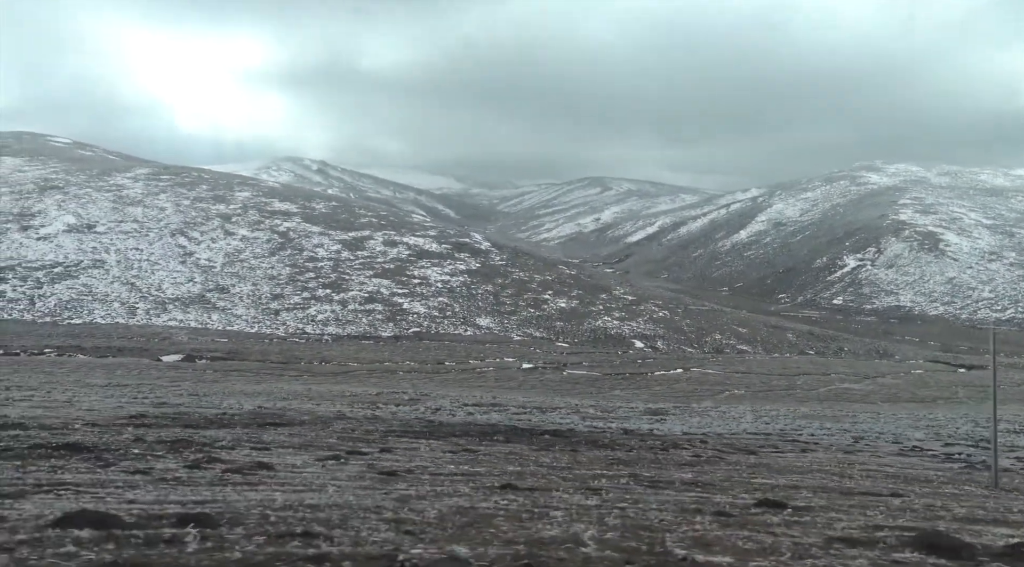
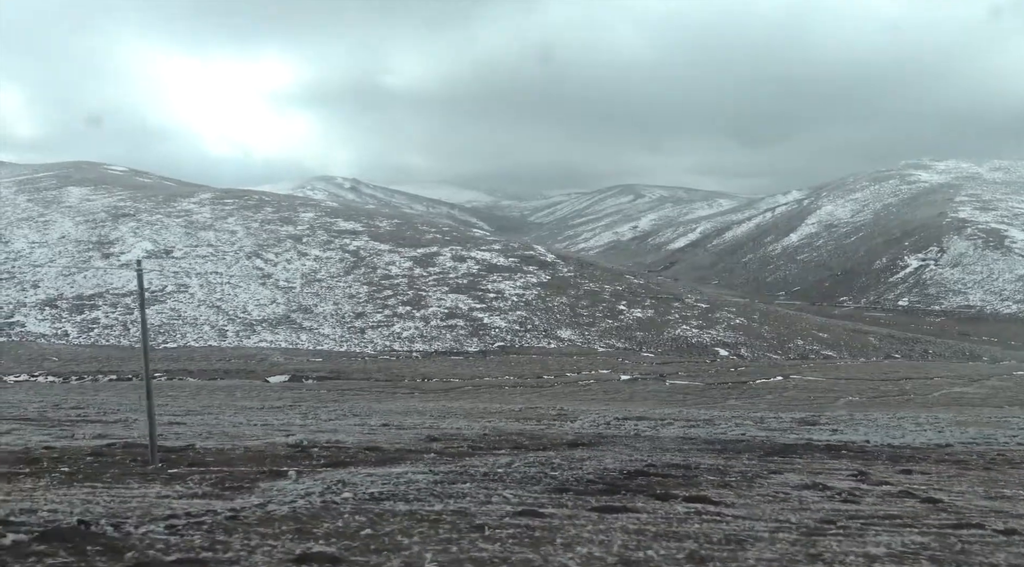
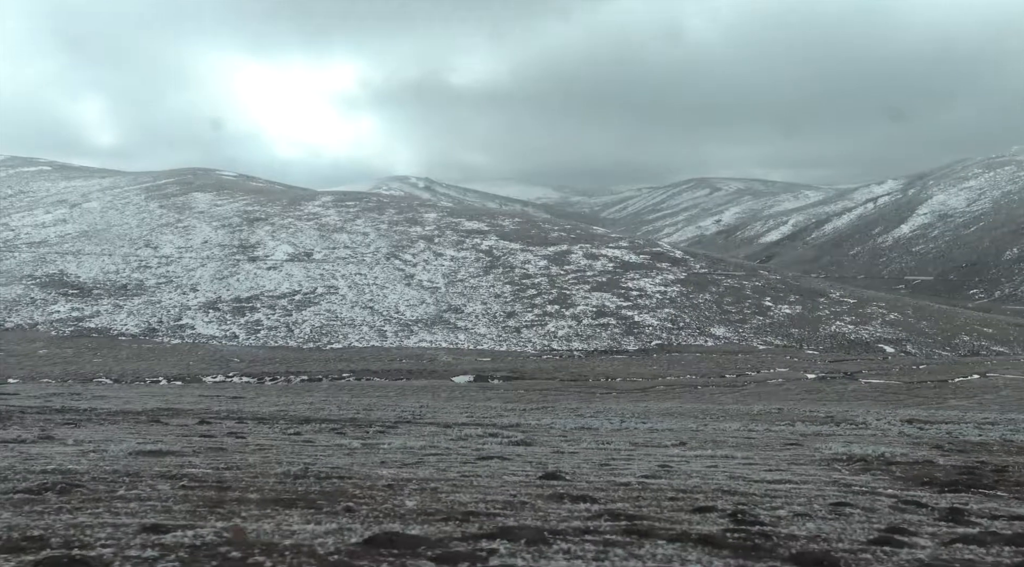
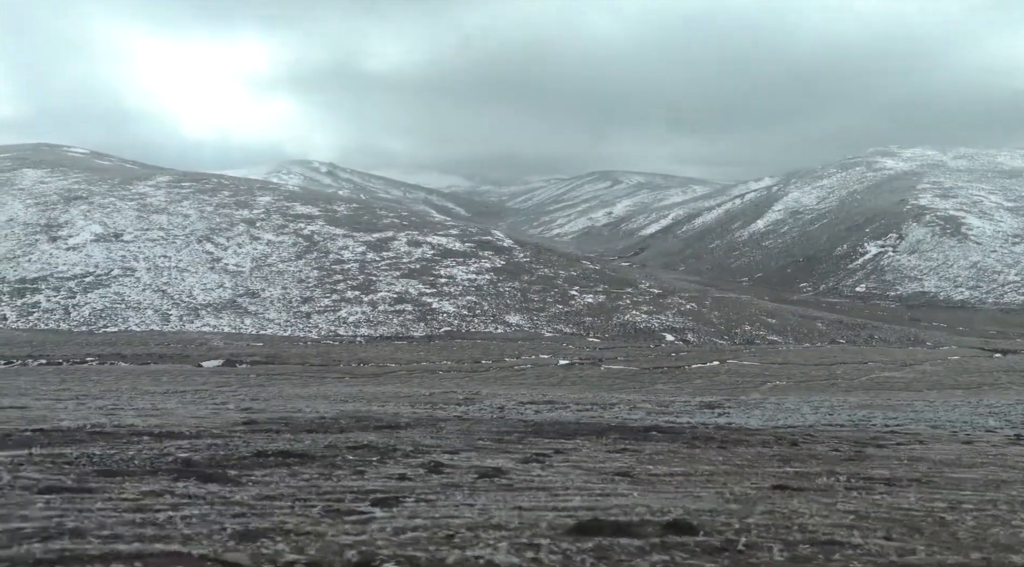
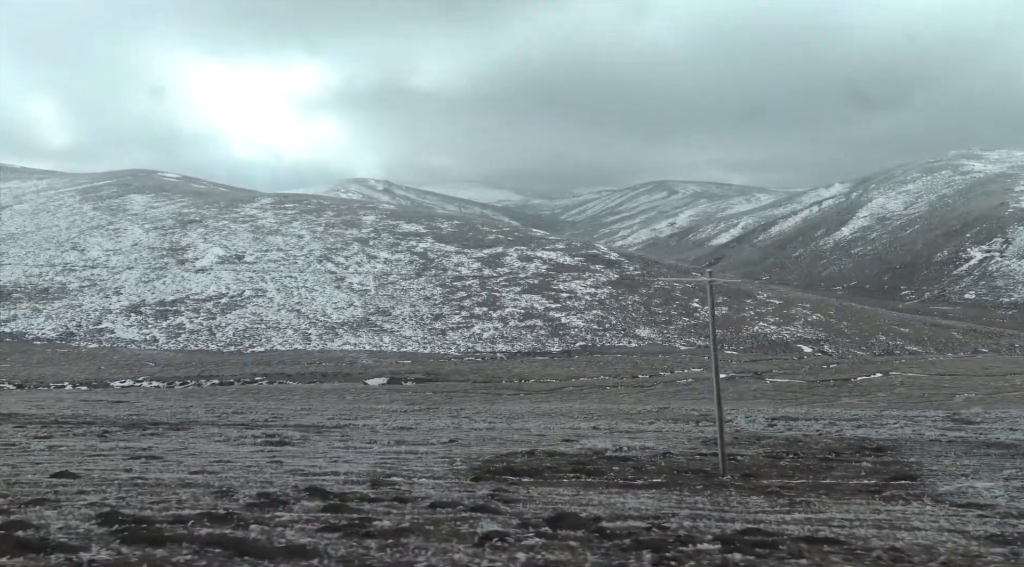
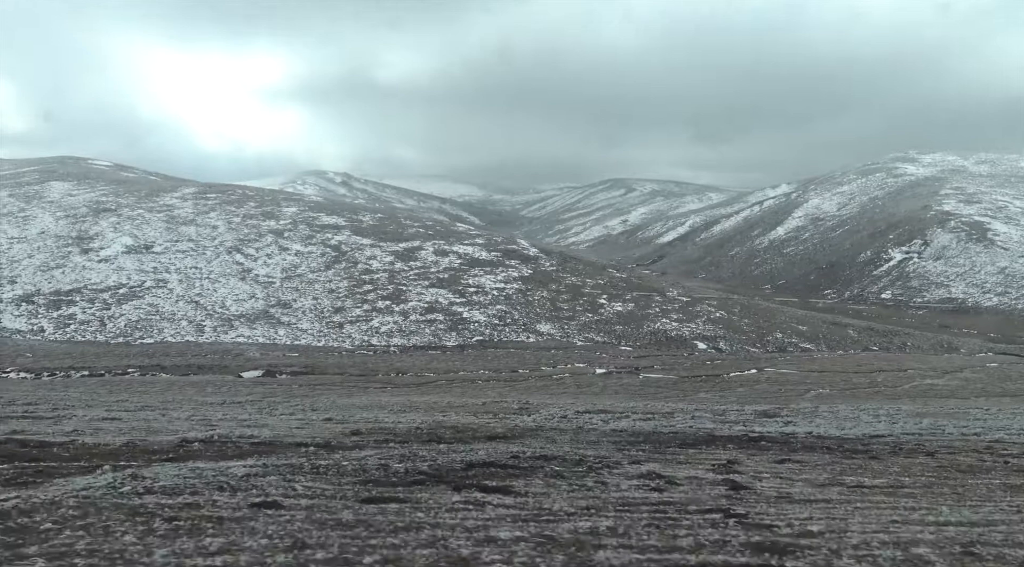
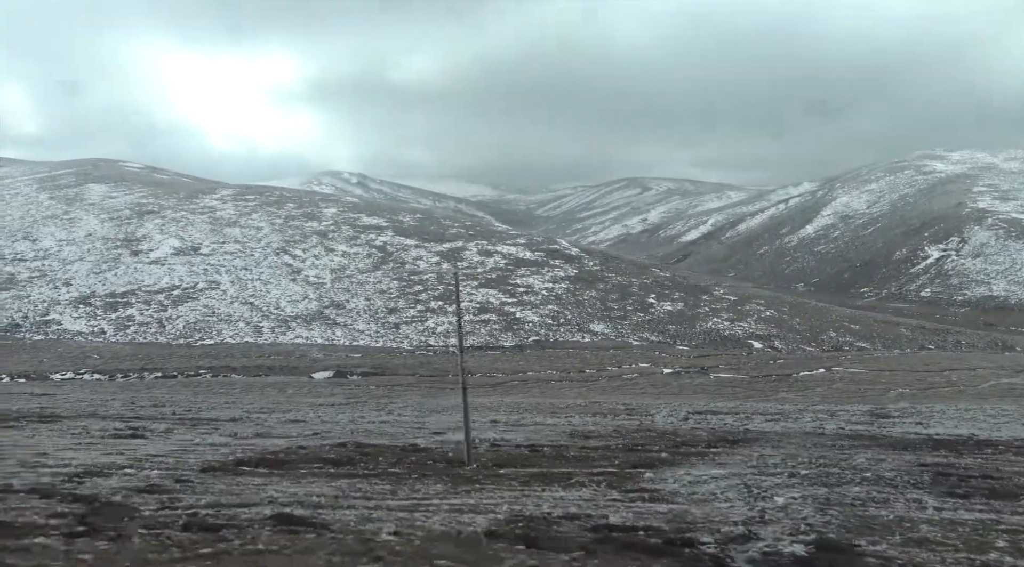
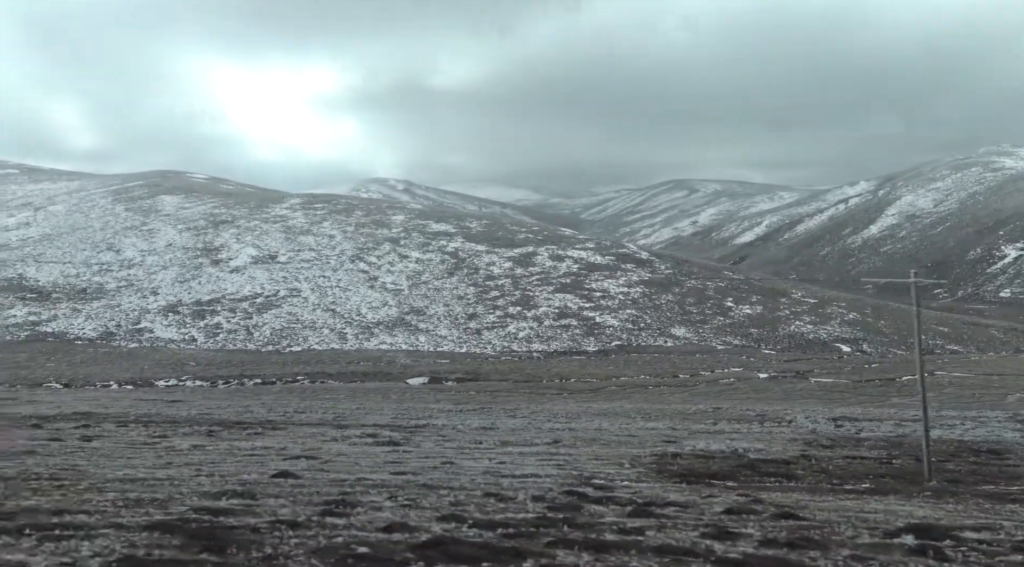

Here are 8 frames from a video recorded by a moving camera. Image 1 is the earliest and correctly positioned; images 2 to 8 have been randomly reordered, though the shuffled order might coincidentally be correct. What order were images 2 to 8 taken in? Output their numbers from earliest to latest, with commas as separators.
4, 6, 2, 7, 5, 8, 3
